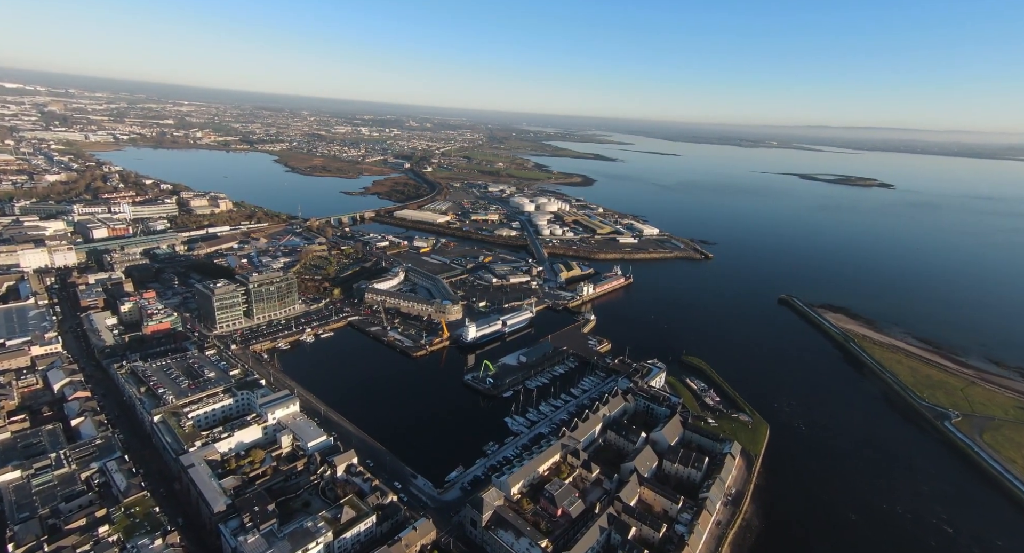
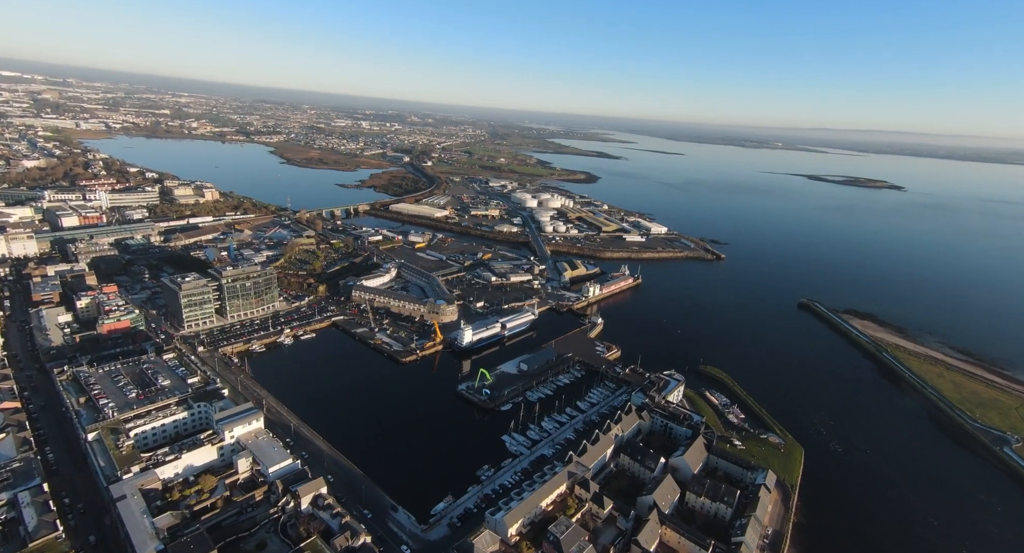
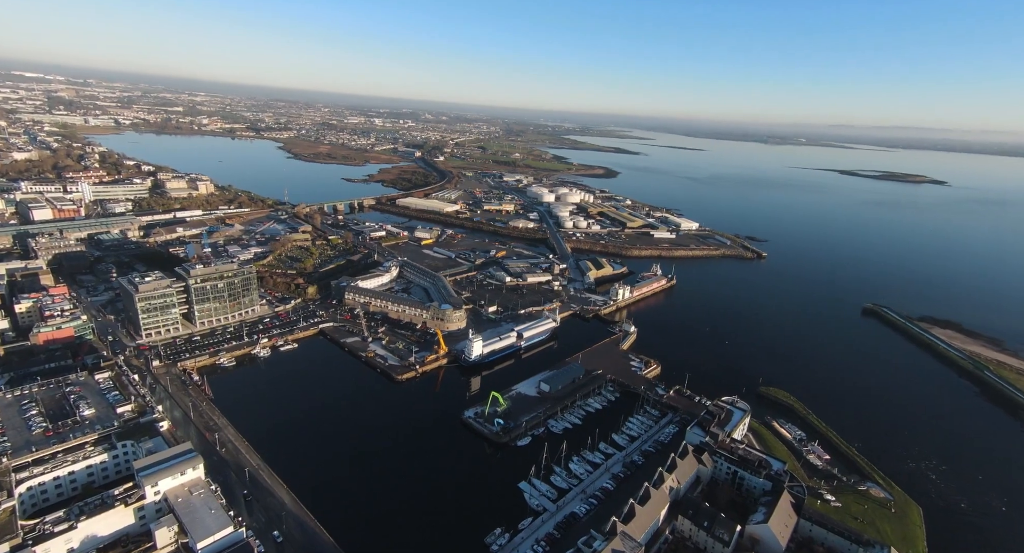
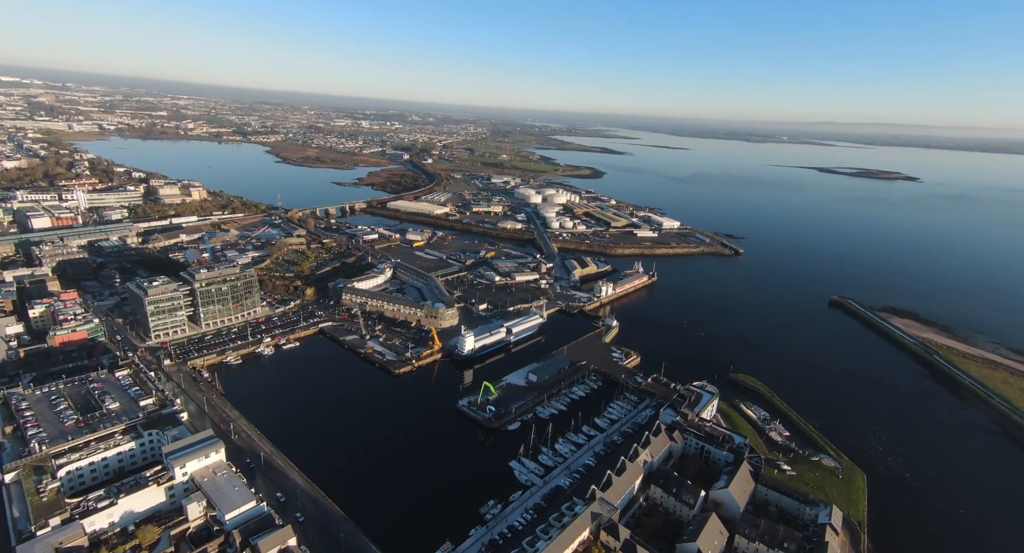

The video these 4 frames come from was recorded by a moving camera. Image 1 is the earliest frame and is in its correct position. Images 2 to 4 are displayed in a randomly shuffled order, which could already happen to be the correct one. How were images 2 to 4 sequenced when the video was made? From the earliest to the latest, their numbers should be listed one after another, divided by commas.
2, 4, 3
